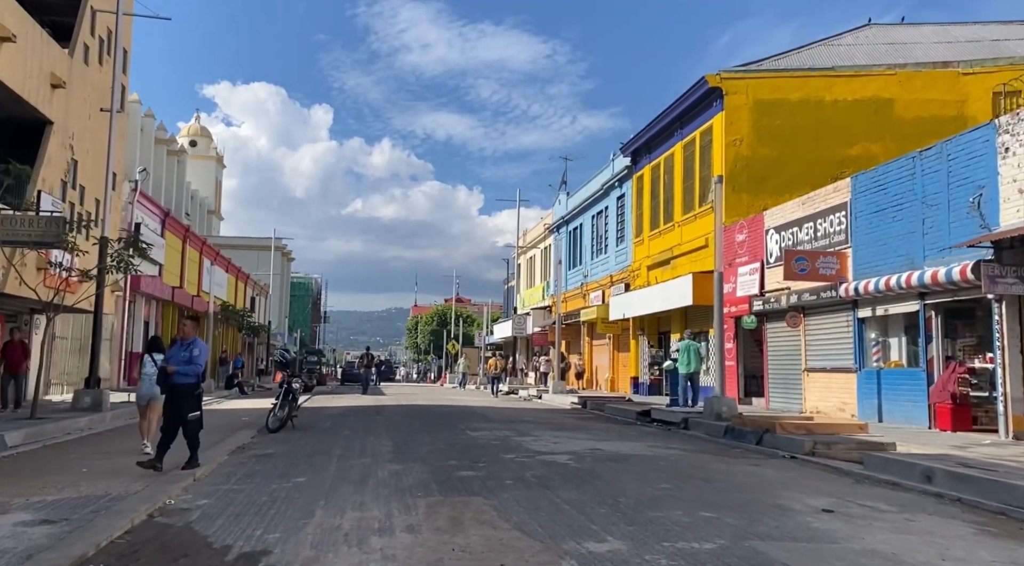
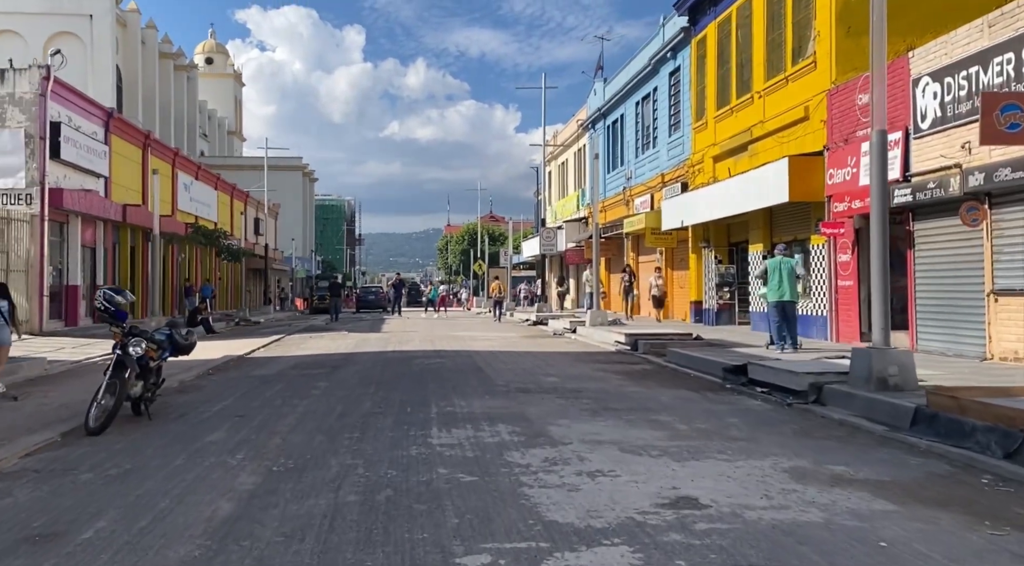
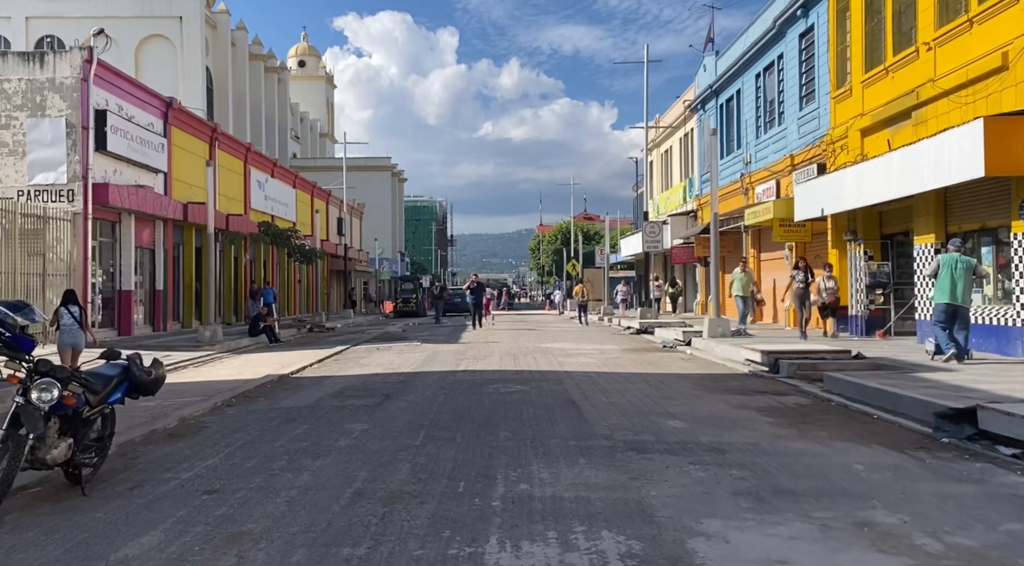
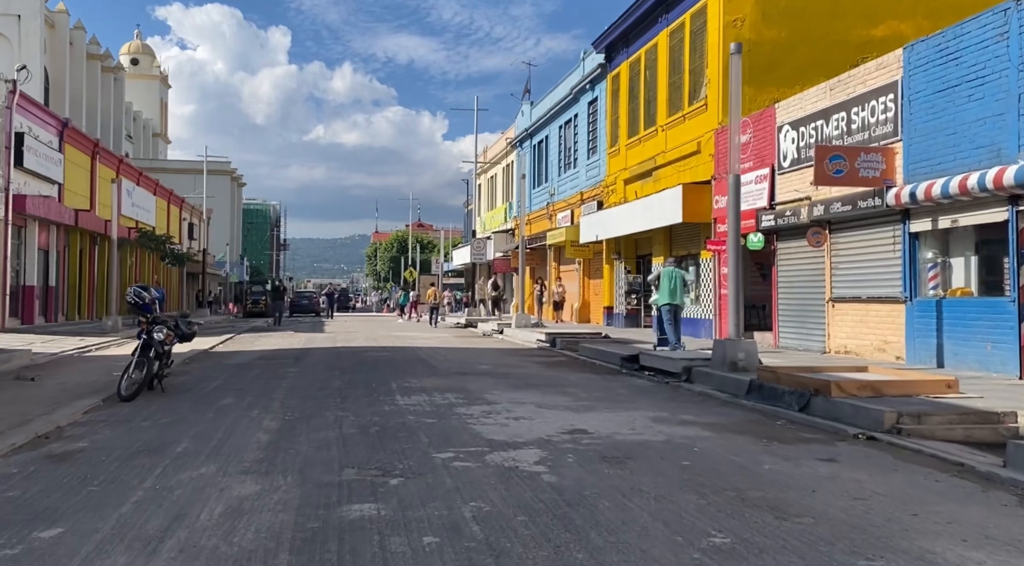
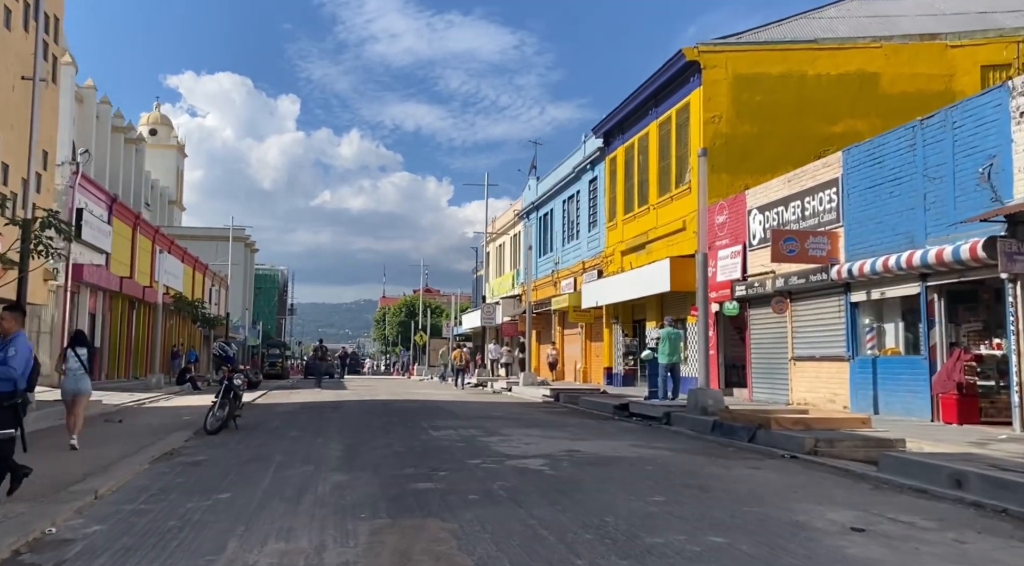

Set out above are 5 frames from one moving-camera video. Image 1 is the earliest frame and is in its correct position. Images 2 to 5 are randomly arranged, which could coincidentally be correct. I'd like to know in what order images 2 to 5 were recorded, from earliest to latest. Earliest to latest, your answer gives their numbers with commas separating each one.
5, 4, 2, 3
